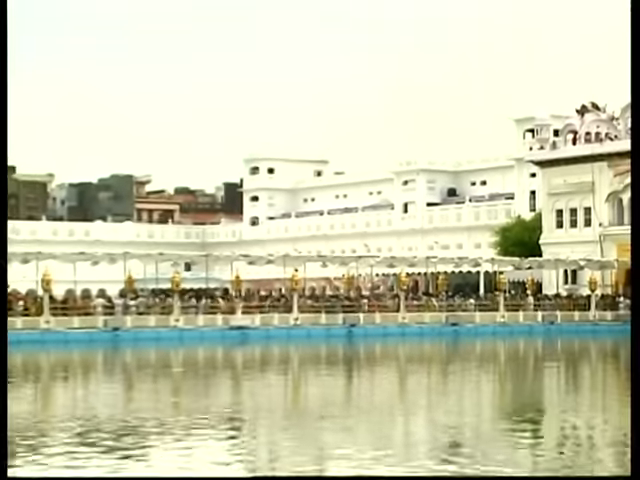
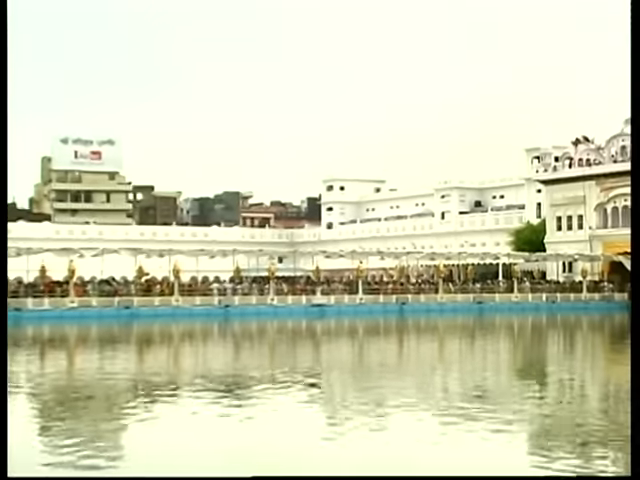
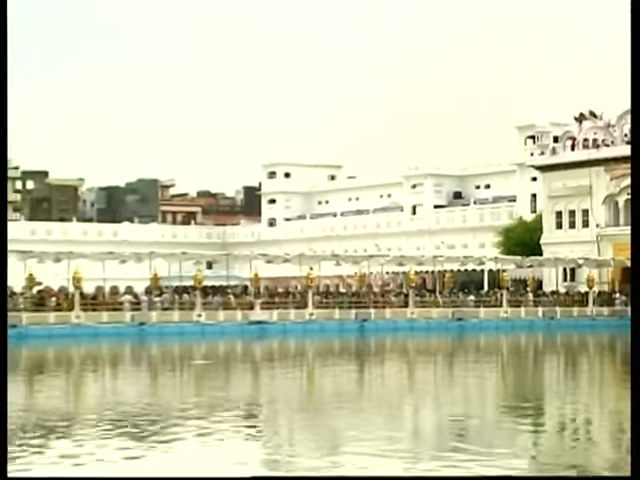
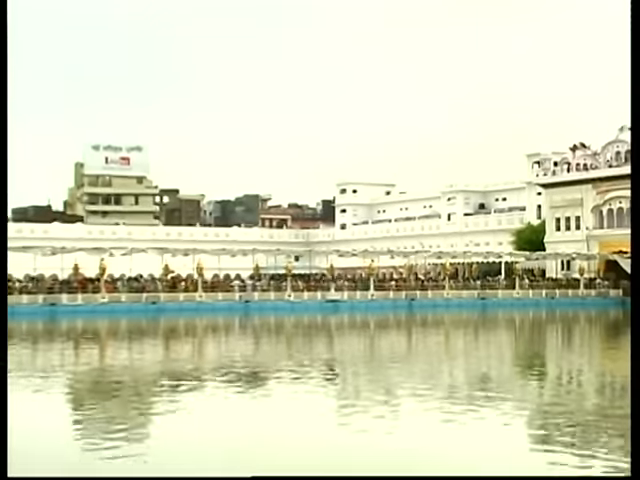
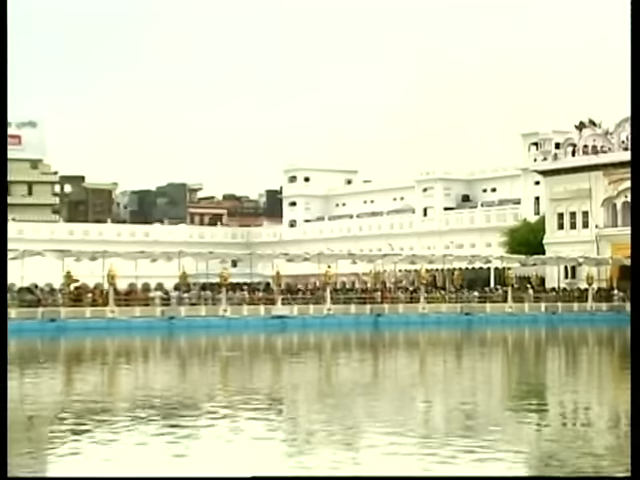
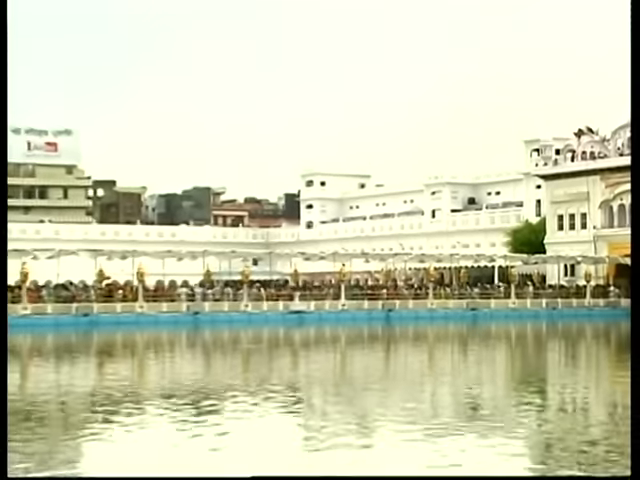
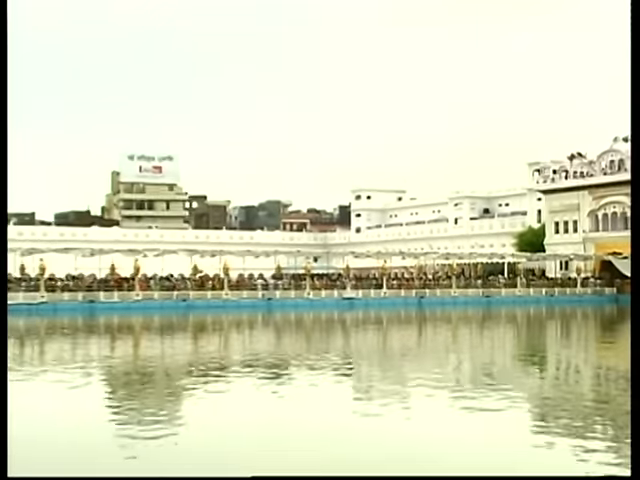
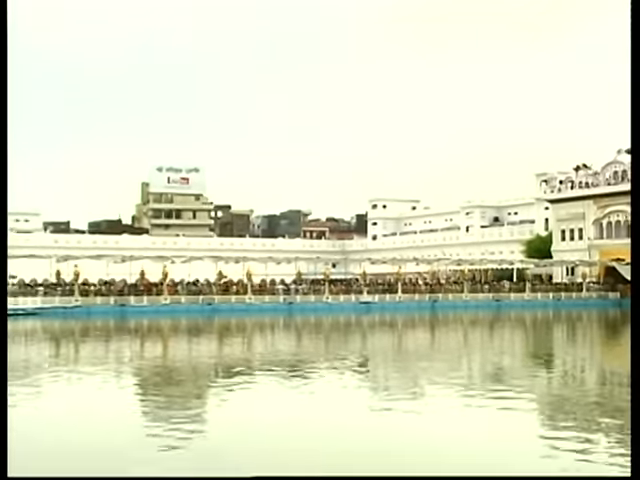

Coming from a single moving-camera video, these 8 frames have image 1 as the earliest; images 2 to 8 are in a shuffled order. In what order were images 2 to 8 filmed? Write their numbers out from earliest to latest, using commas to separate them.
3, 5, 6, 2, 4, 7, 8
